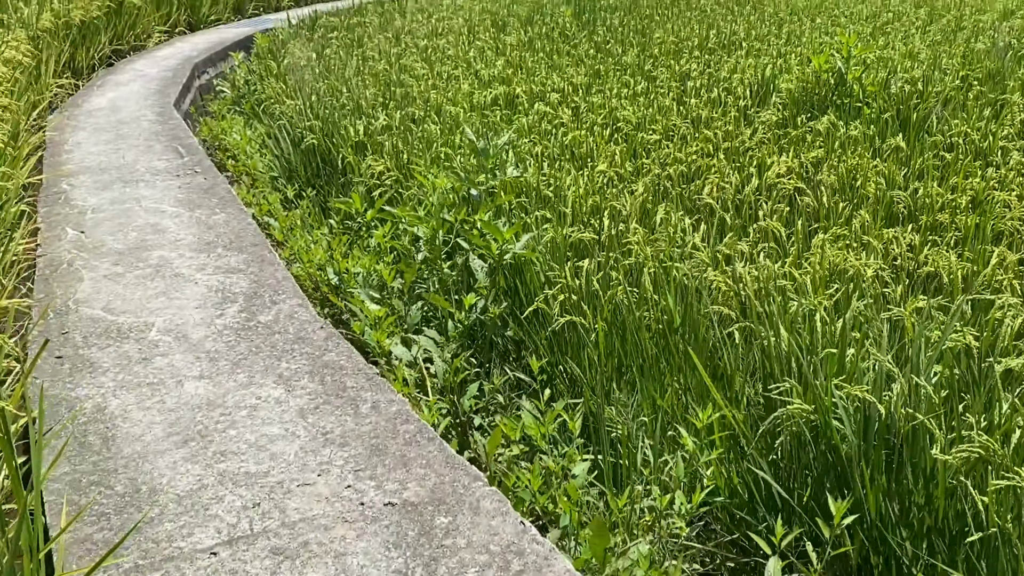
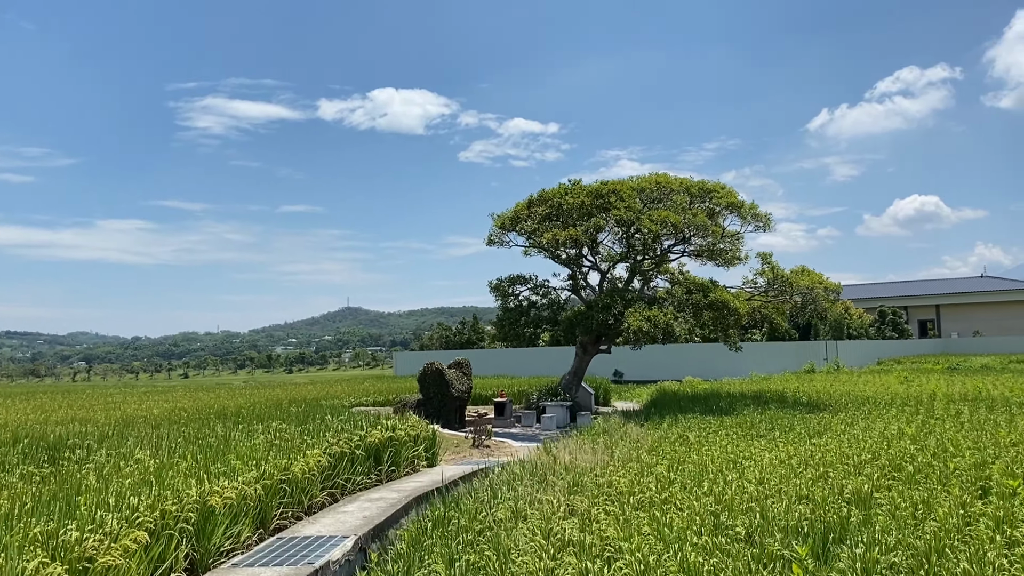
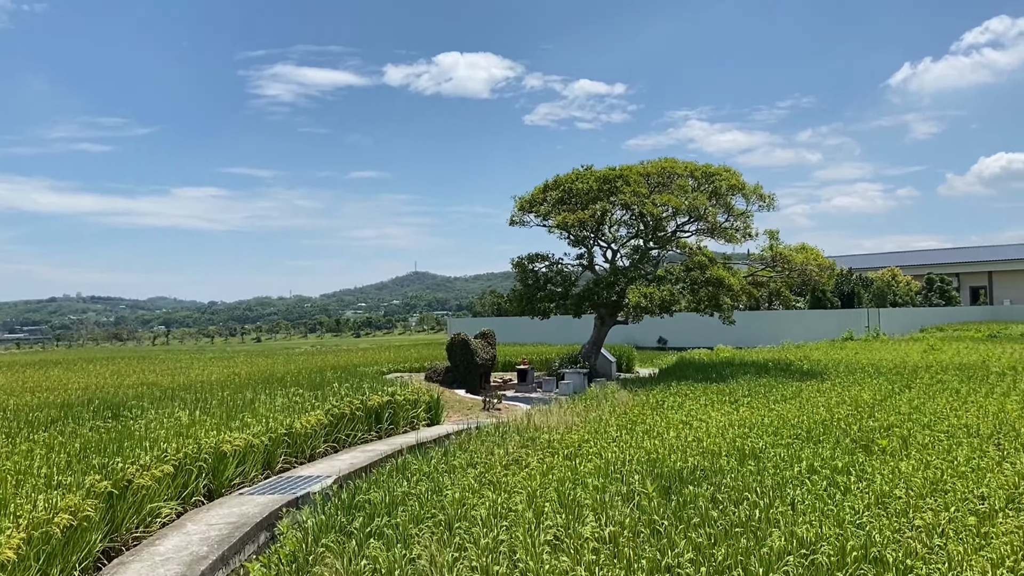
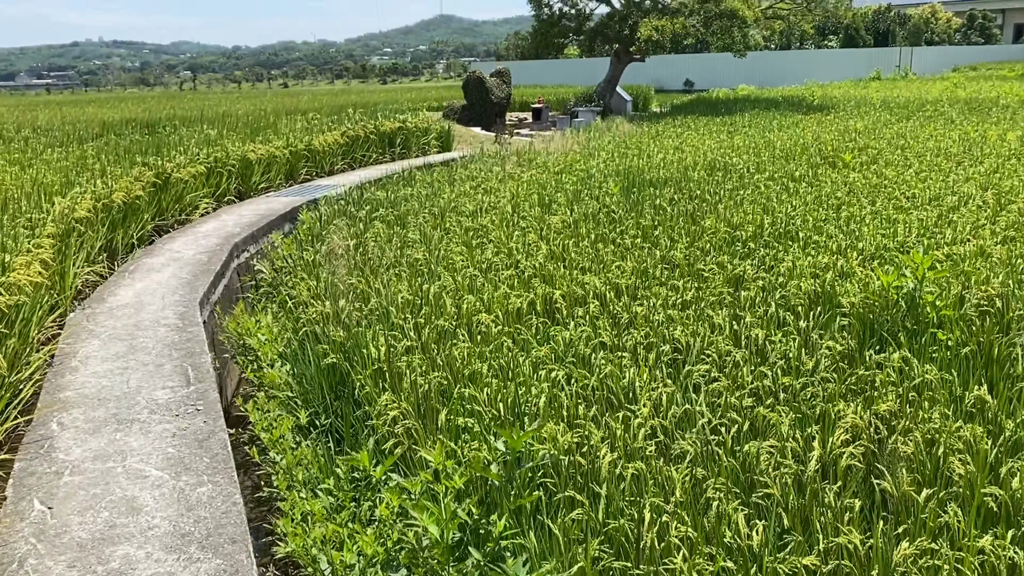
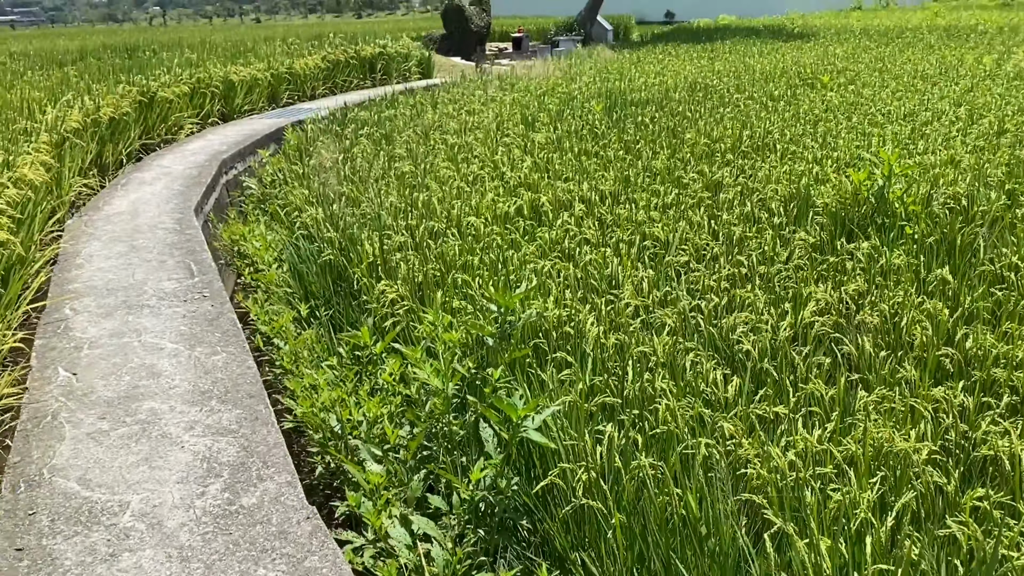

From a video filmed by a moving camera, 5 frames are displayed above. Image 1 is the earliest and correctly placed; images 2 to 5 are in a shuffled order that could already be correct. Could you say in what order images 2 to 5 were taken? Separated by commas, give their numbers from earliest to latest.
5, 4, 3, 2
